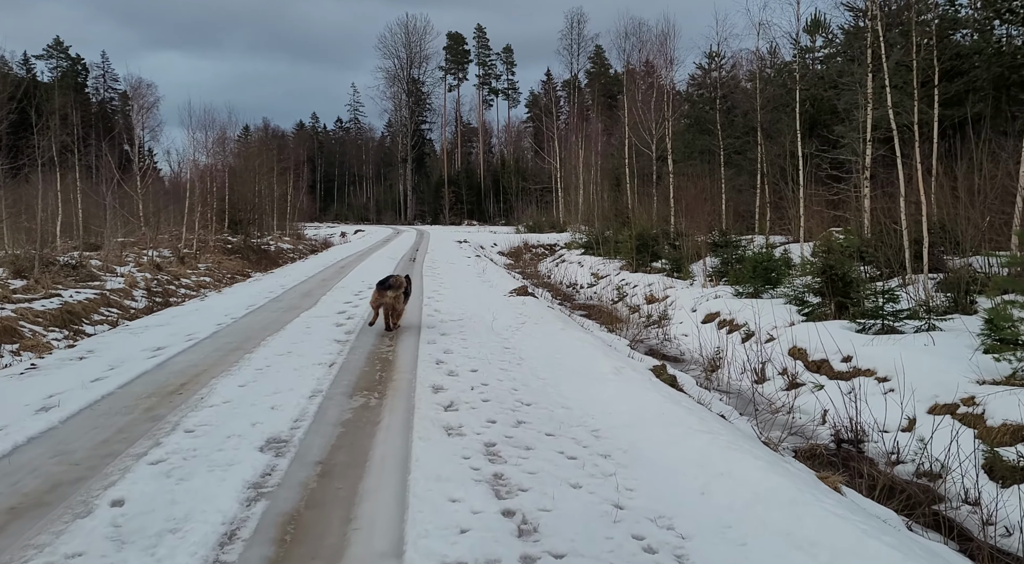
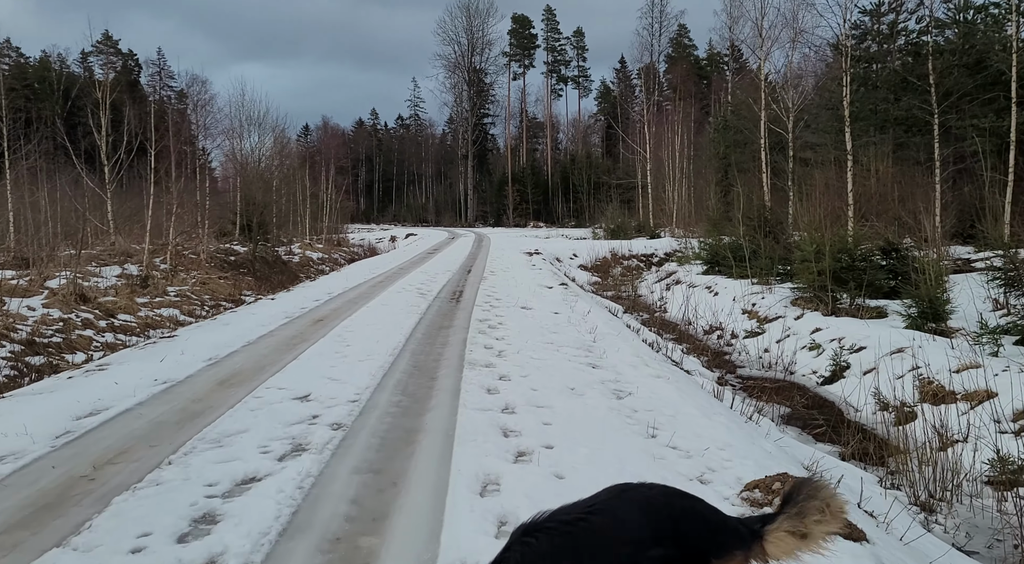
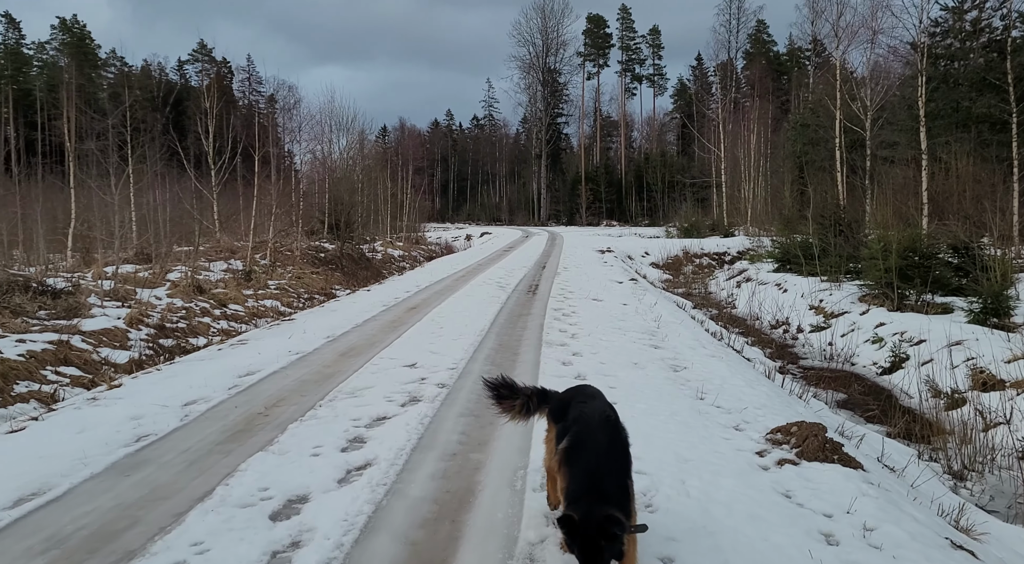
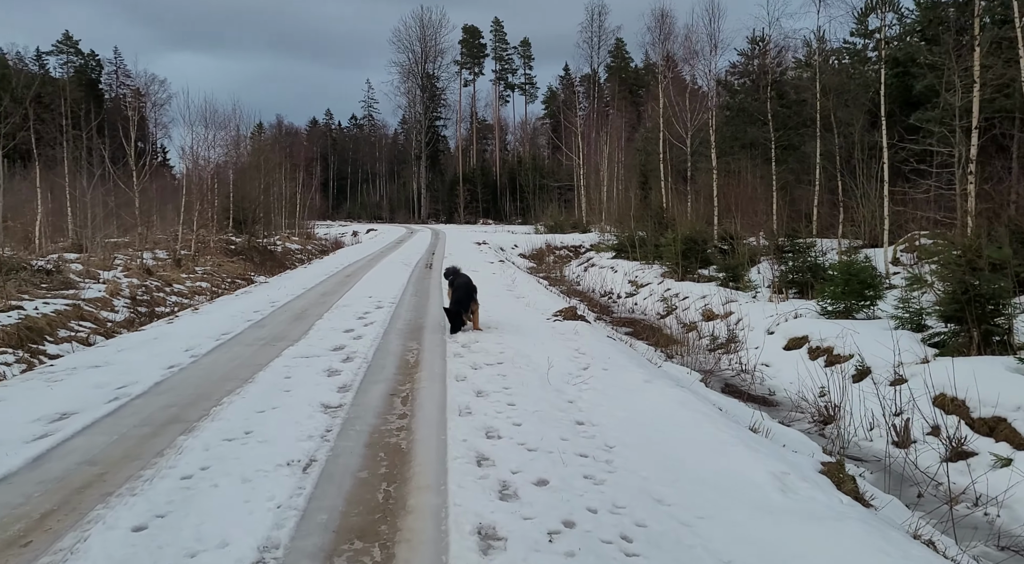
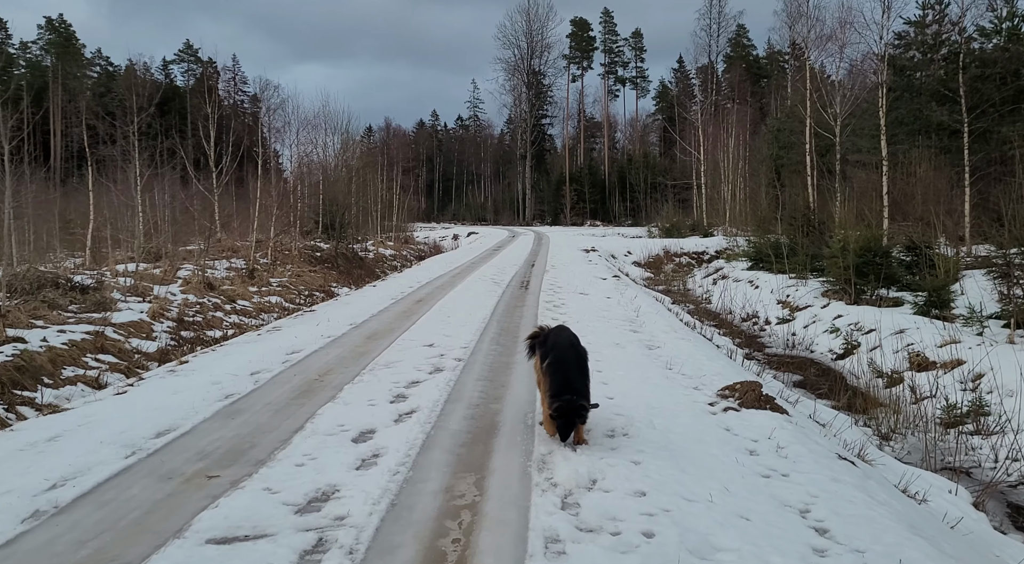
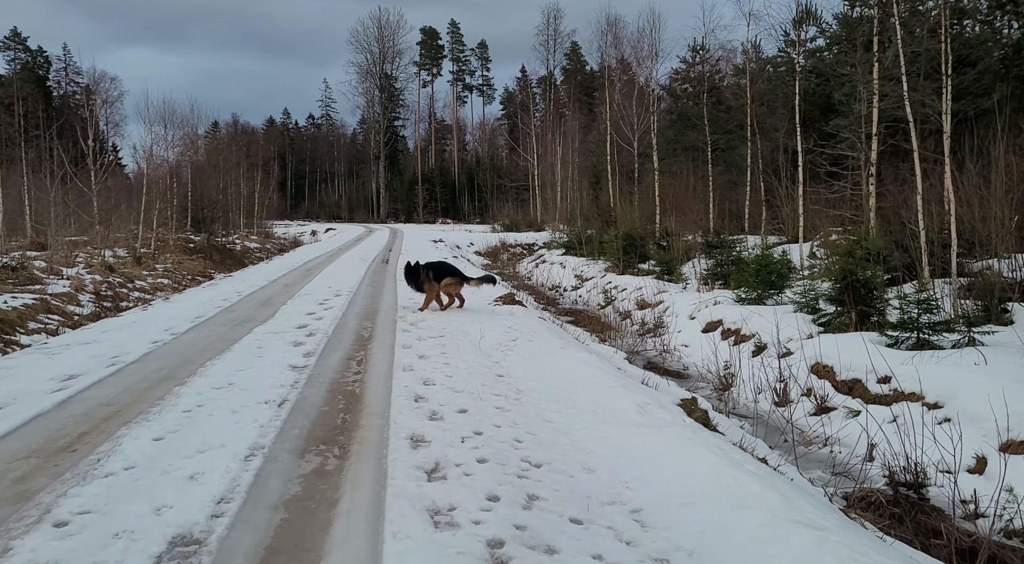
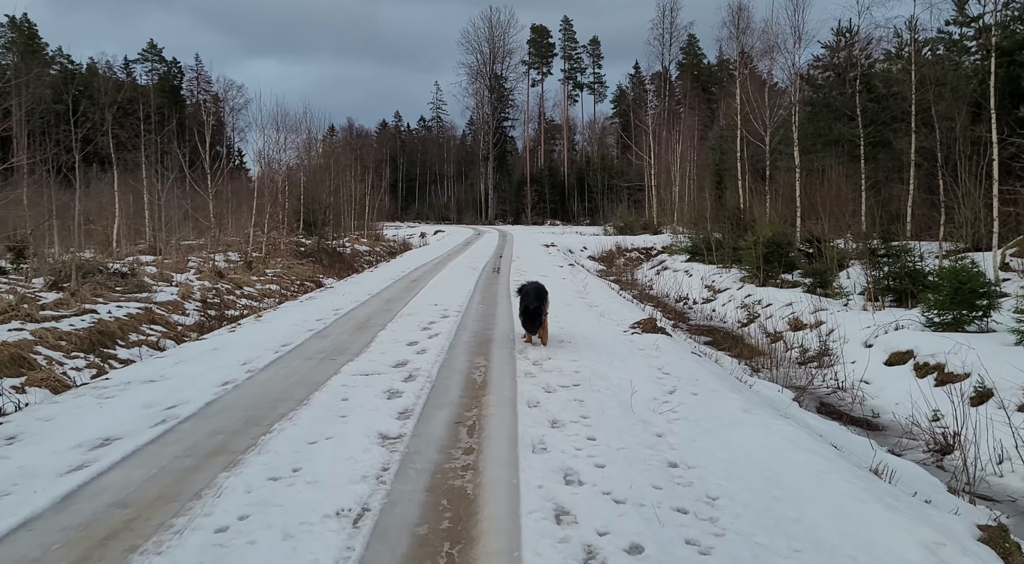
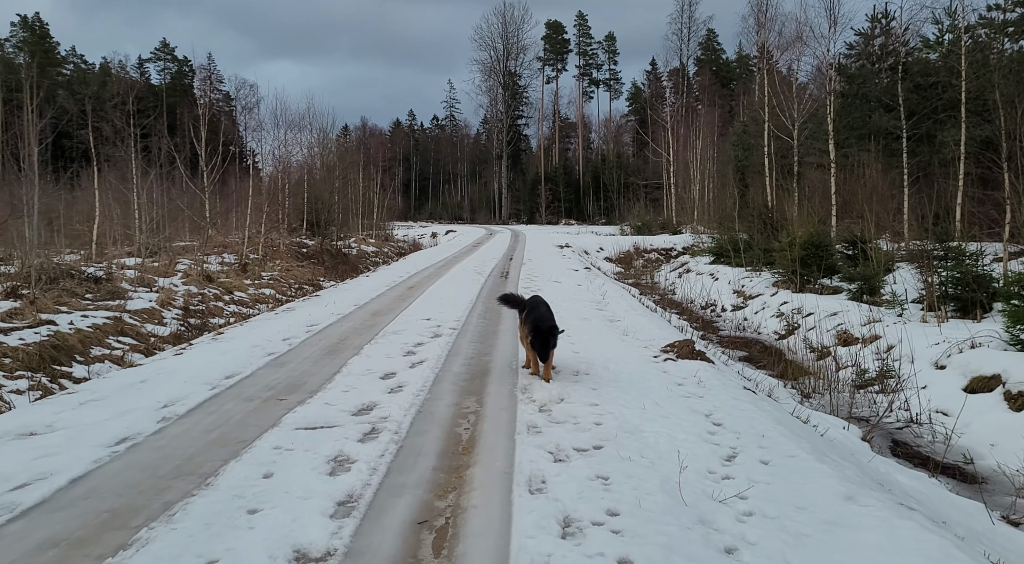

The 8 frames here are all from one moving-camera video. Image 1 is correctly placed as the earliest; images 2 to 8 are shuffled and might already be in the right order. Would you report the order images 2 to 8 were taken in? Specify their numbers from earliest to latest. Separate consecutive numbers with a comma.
6, 4, 7, 8, 5, 3, 2
